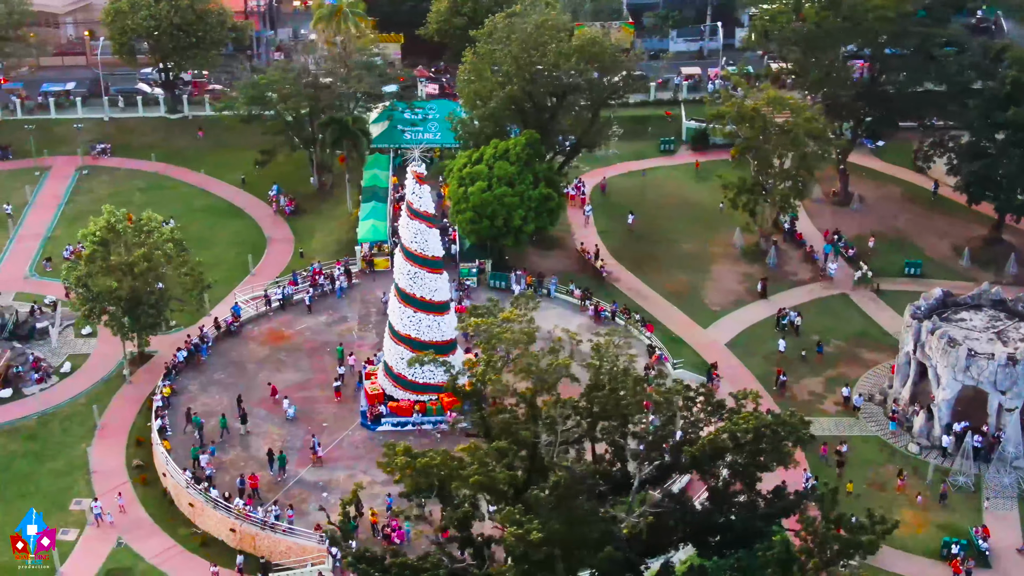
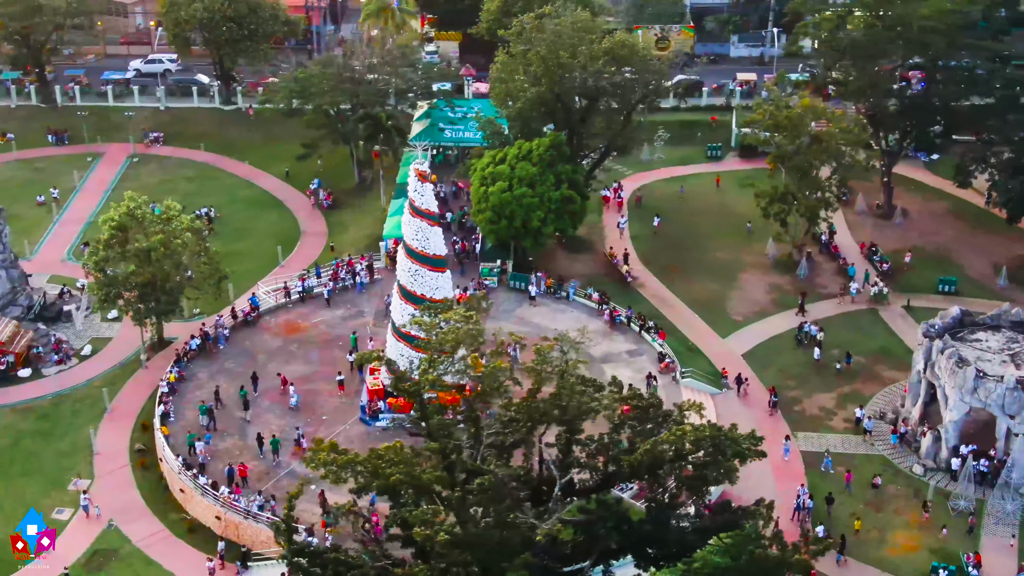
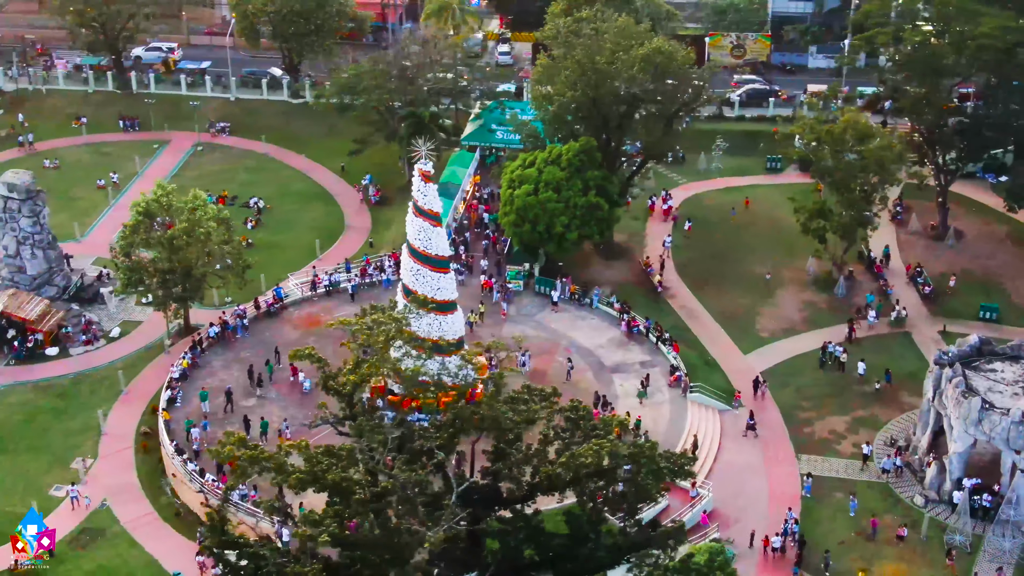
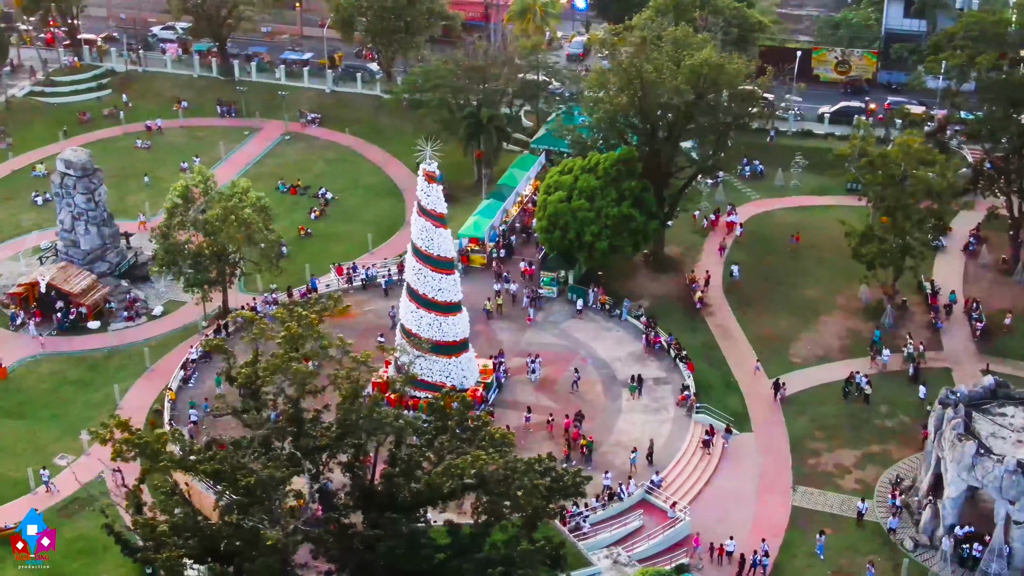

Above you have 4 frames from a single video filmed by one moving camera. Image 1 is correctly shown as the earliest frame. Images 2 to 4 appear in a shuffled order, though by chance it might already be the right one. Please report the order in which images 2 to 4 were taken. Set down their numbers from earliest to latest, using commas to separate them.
2, 3, 4
